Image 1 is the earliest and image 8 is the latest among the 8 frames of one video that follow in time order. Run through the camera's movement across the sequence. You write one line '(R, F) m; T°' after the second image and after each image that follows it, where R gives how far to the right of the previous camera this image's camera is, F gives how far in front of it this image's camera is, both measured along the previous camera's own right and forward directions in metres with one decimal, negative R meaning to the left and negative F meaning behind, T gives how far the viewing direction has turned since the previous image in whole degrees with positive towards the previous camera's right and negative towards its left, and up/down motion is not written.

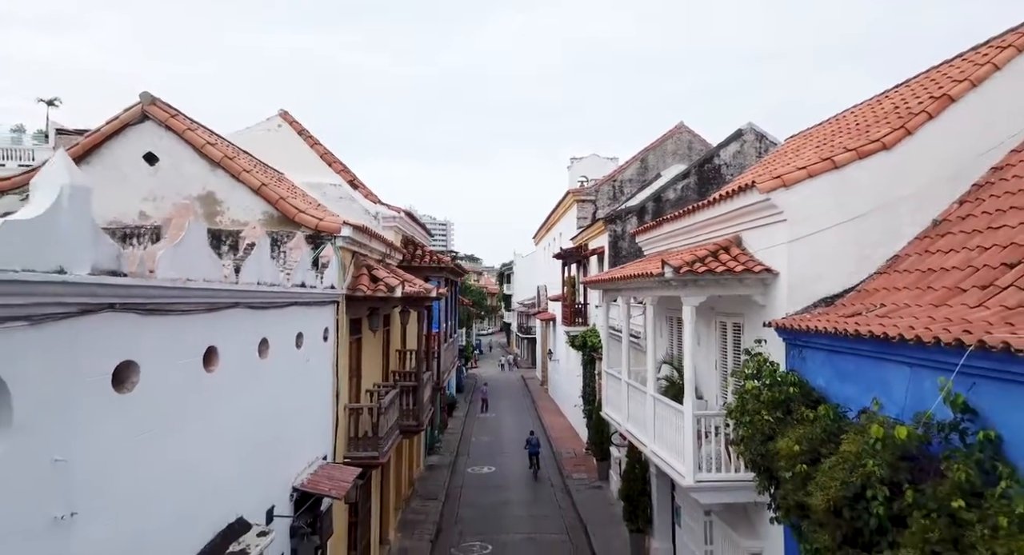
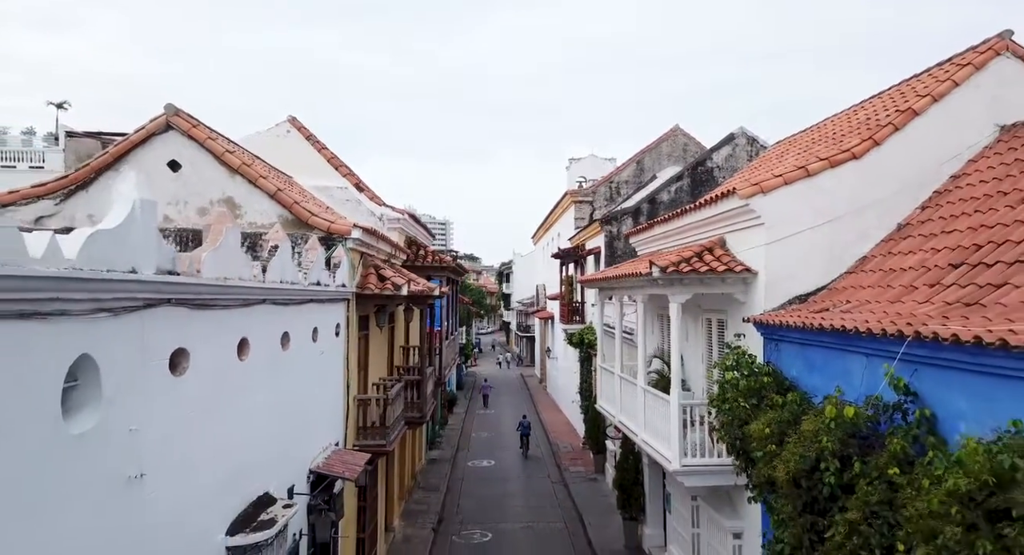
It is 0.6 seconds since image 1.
(0.0, -0.6) m; 0°
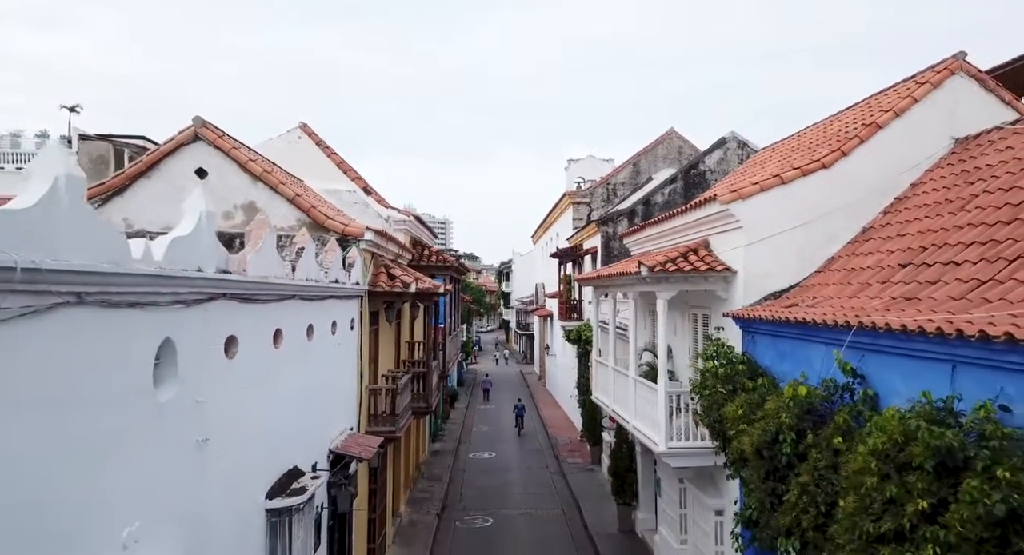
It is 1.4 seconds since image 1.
(0.0, -0.8) m; 0°
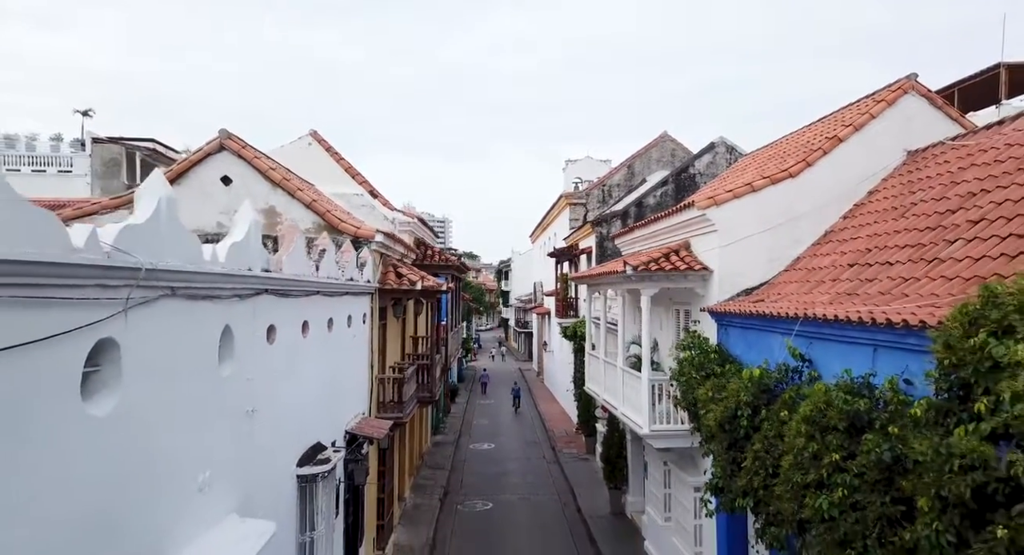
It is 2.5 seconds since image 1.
(0.0, -1.0) m; 0°
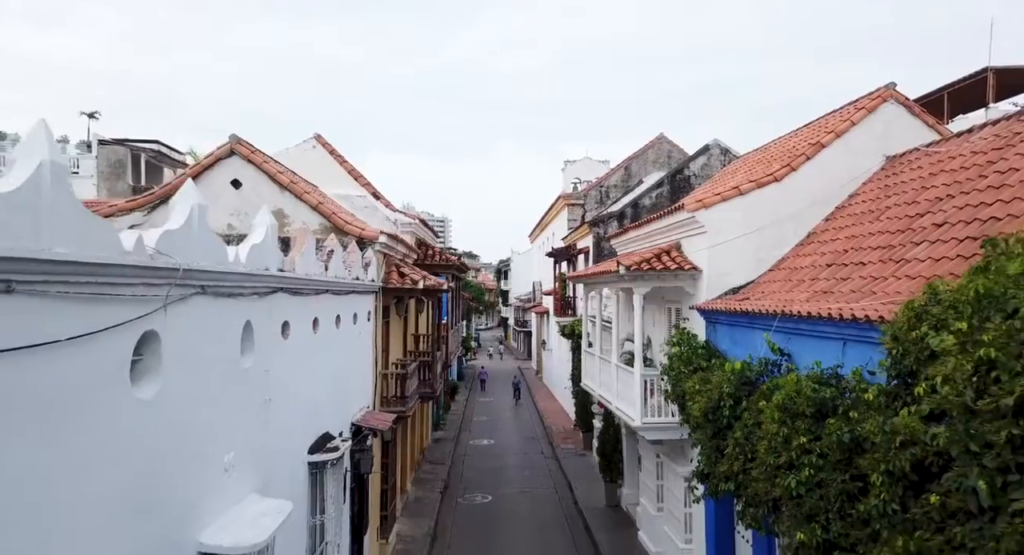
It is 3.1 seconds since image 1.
(0.0, -0.5) m; 0°
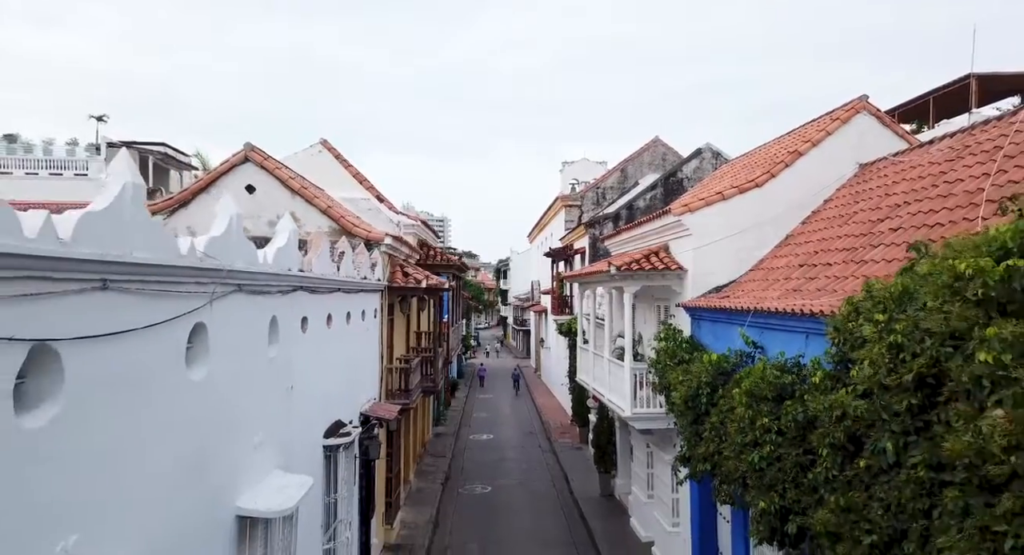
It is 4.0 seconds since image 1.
(0.0, -0.7) m; 0°
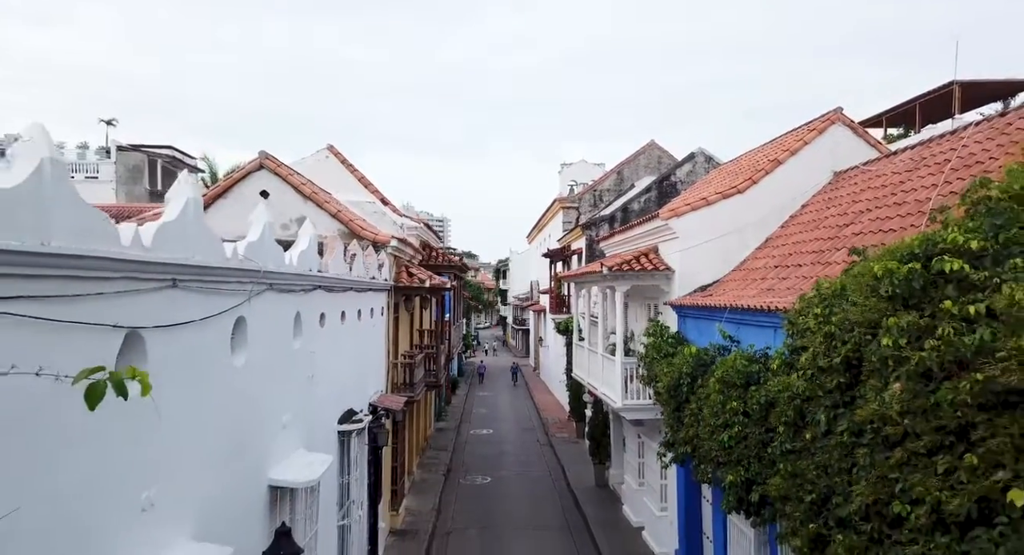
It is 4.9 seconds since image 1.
(0.0, -0.8) m; 0°
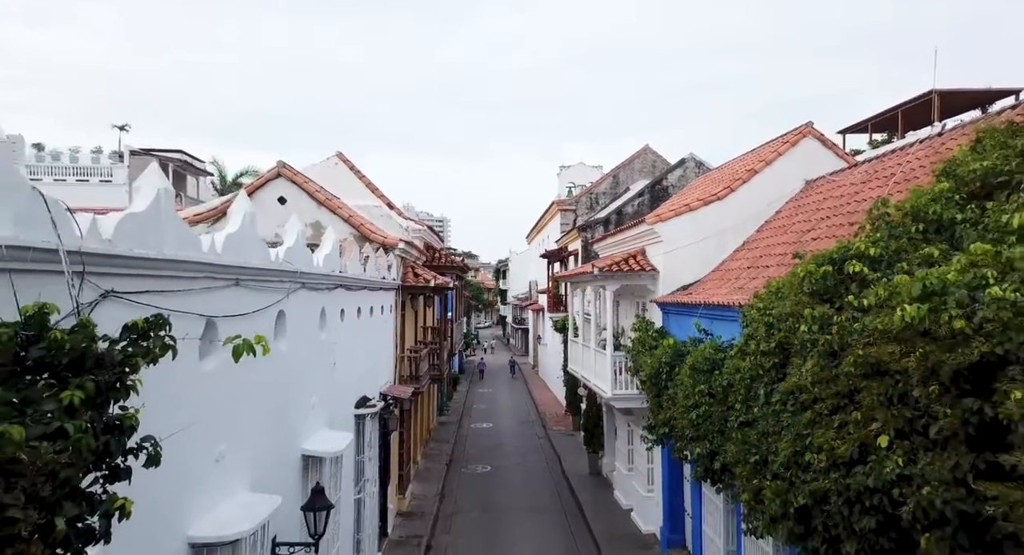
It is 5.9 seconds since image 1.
(0.0, -1.0) m; 0°
